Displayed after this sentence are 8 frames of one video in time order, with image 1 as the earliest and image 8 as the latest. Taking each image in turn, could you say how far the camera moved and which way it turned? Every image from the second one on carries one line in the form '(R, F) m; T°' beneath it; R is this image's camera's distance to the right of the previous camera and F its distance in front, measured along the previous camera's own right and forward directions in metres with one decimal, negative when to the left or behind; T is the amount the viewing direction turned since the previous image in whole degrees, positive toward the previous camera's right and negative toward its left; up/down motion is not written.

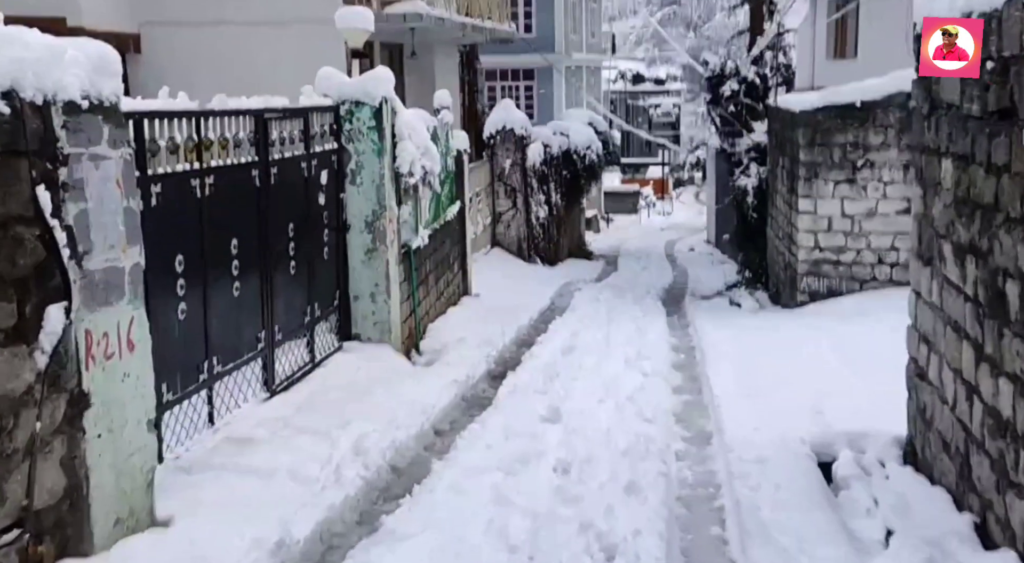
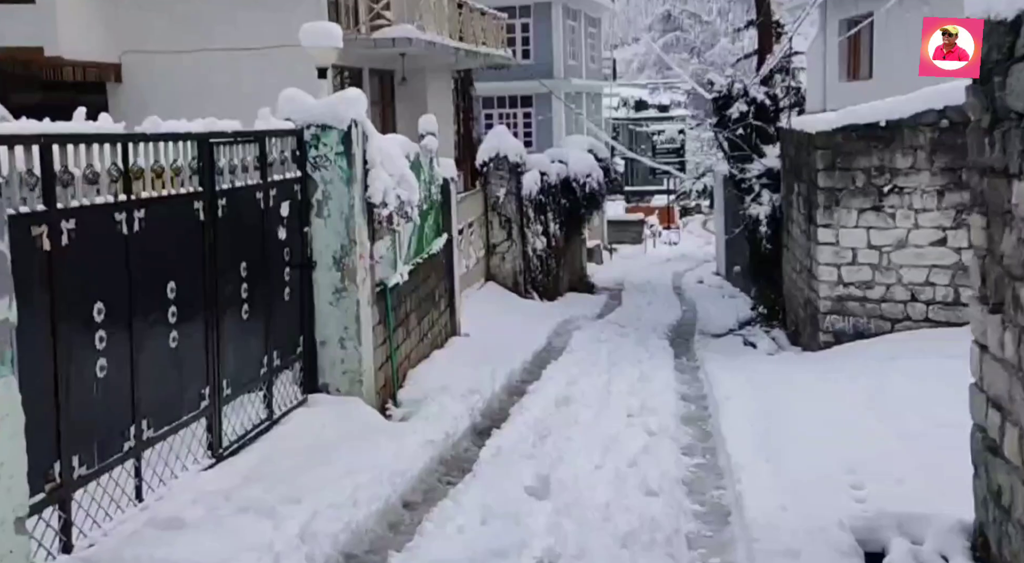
(+0.1, +0.9) m; 0°
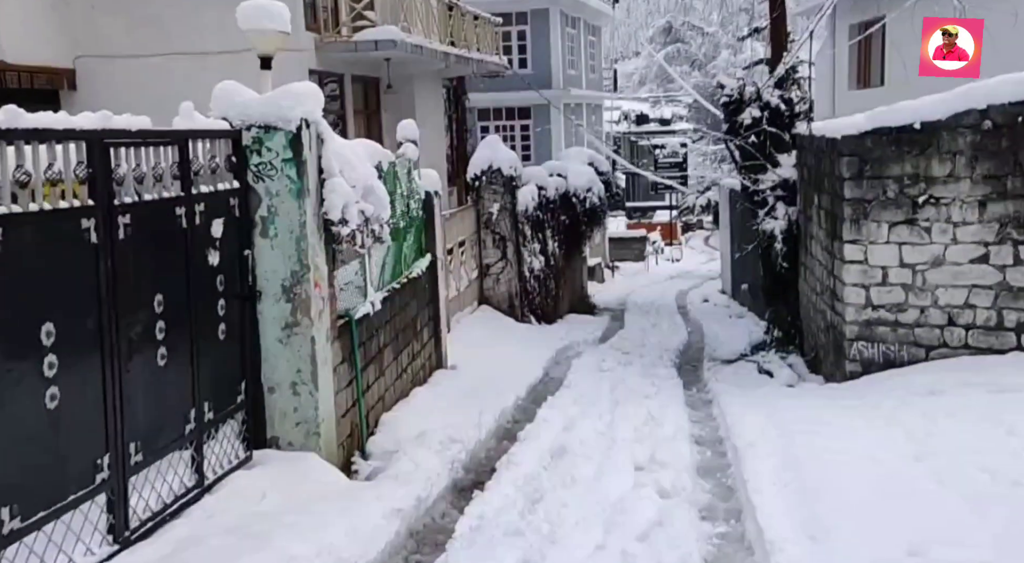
(+0.1, +1.3) m; 0°
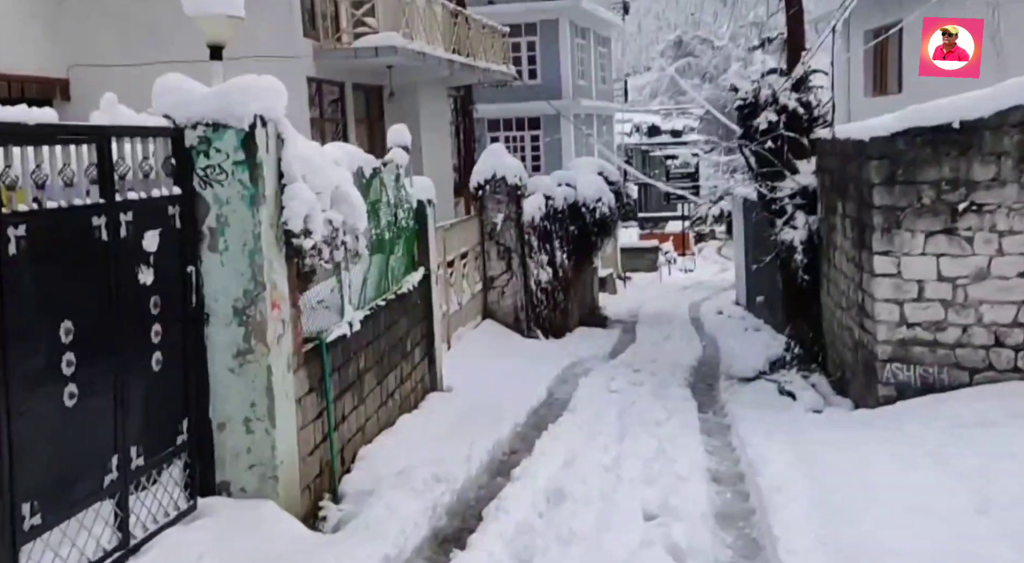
(+0.1, +0.9) m; -1°
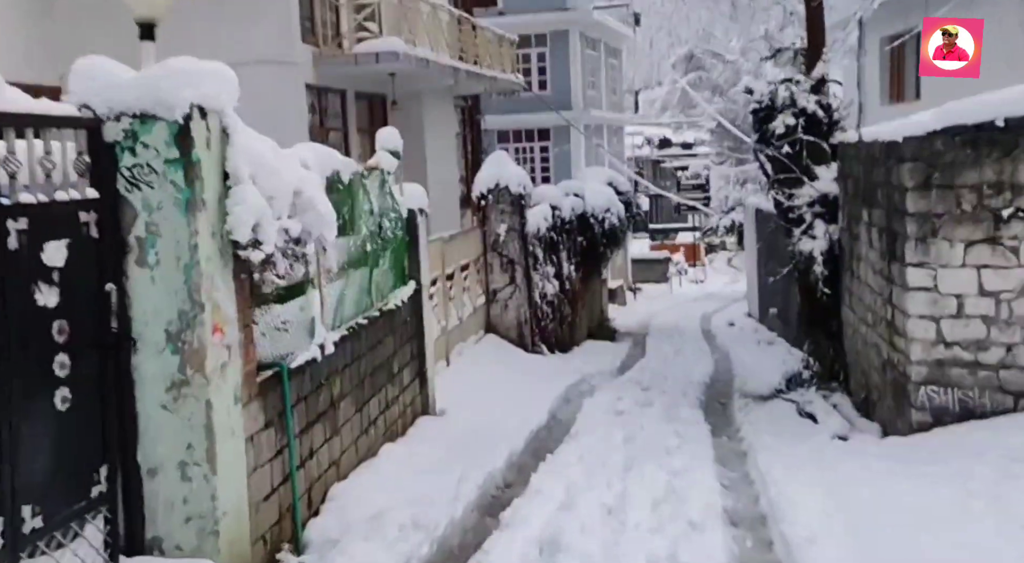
(+0.1, +0.9) m; 0°
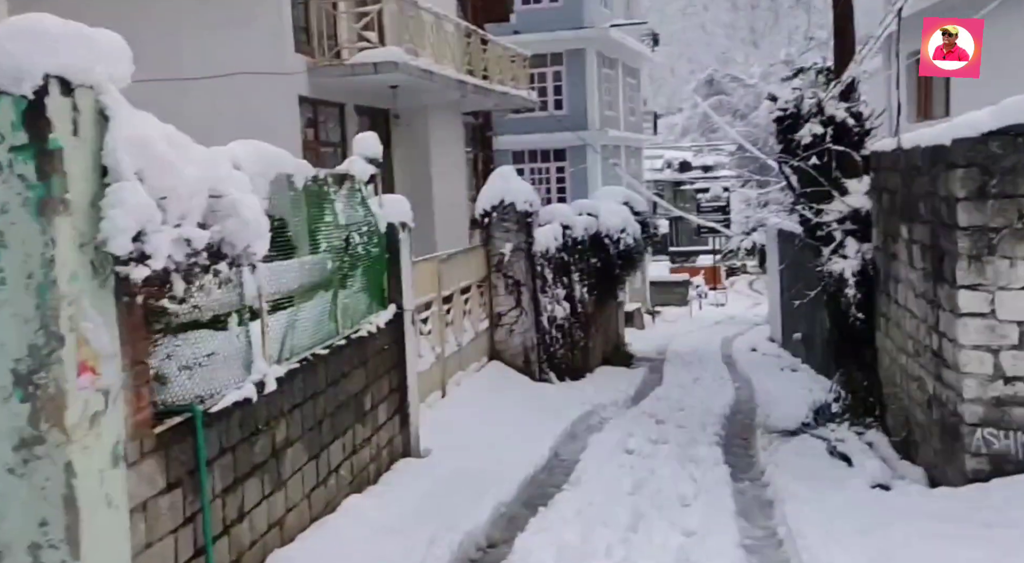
(+0.2, +1.2) m; -1°
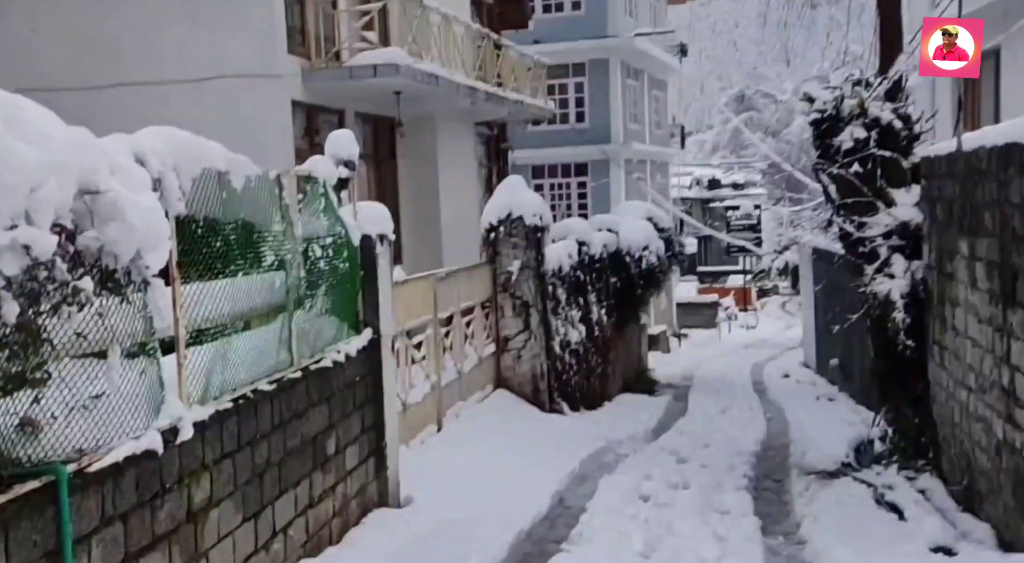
(+0.2, +1.2) m; -1°
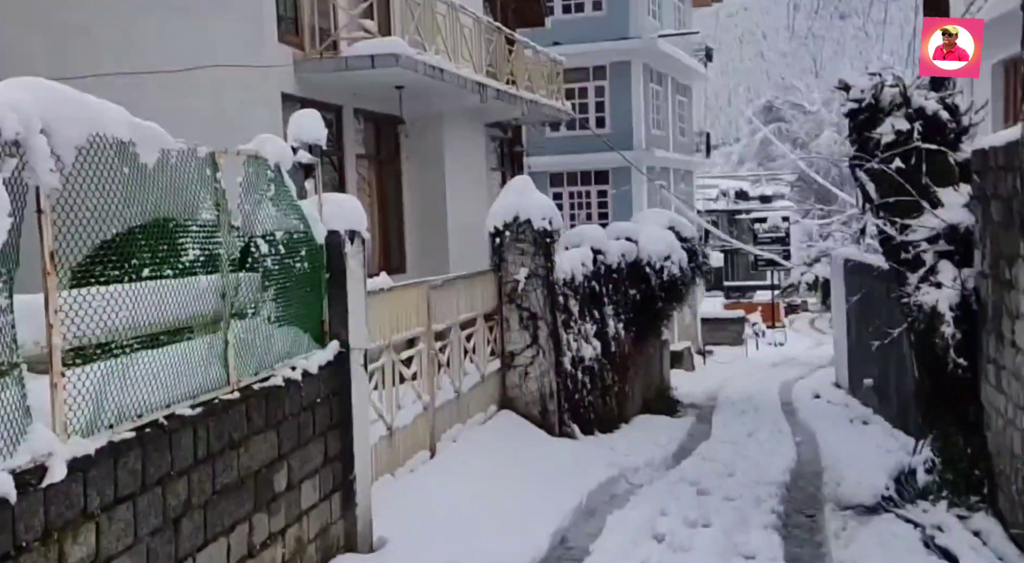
(+0.2, +1.1) m; -1°
